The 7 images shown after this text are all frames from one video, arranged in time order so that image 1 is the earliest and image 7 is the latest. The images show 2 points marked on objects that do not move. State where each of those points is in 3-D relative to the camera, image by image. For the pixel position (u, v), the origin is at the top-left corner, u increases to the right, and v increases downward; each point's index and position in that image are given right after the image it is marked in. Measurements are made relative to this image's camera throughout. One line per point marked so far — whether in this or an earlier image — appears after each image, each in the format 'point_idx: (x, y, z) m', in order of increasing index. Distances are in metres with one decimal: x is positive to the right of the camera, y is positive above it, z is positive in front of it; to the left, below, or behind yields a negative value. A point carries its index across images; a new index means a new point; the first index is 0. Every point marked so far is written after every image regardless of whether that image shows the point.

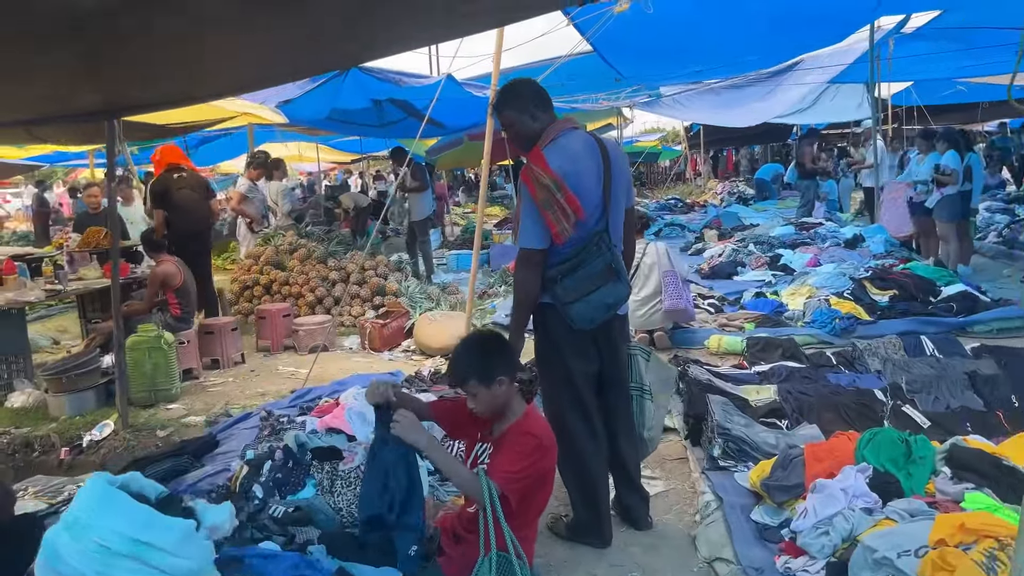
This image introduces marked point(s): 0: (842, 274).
0: (+3.4, +0.1, +8.3) m
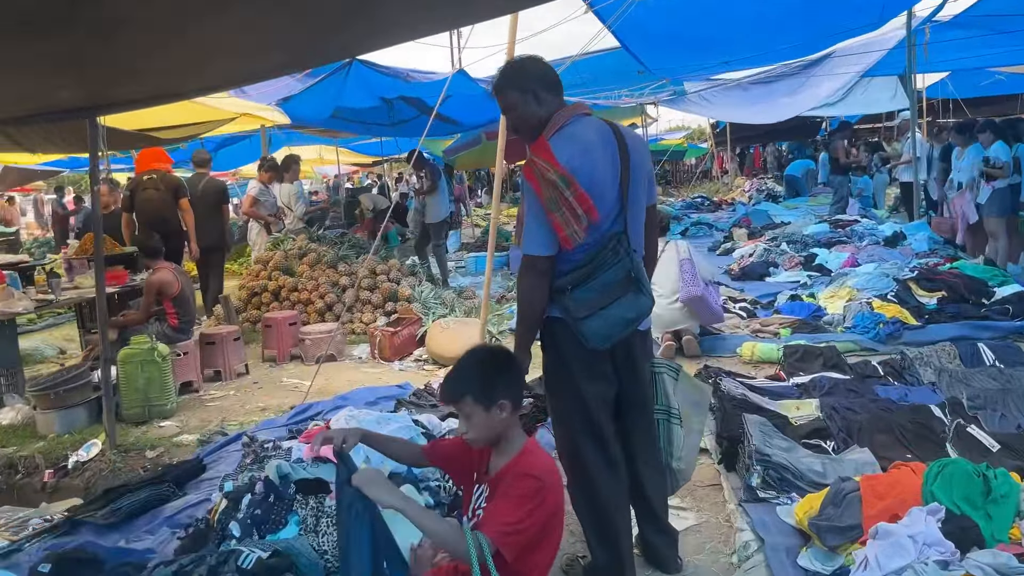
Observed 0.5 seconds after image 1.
0: (+3.6, +0.1, +7.8) m
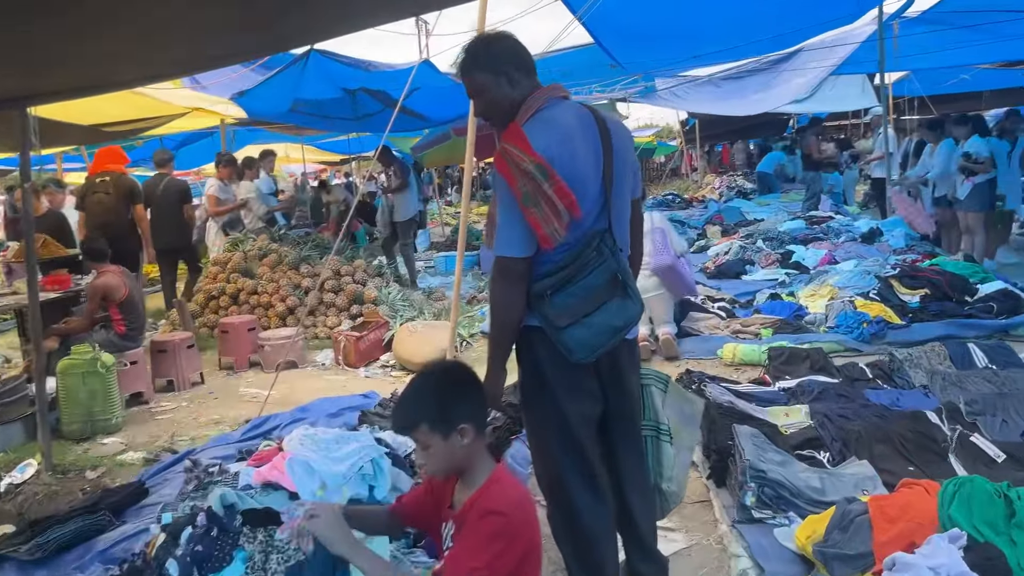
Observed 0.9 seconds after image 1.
0: (+3.3, +0.1, +7.6) m
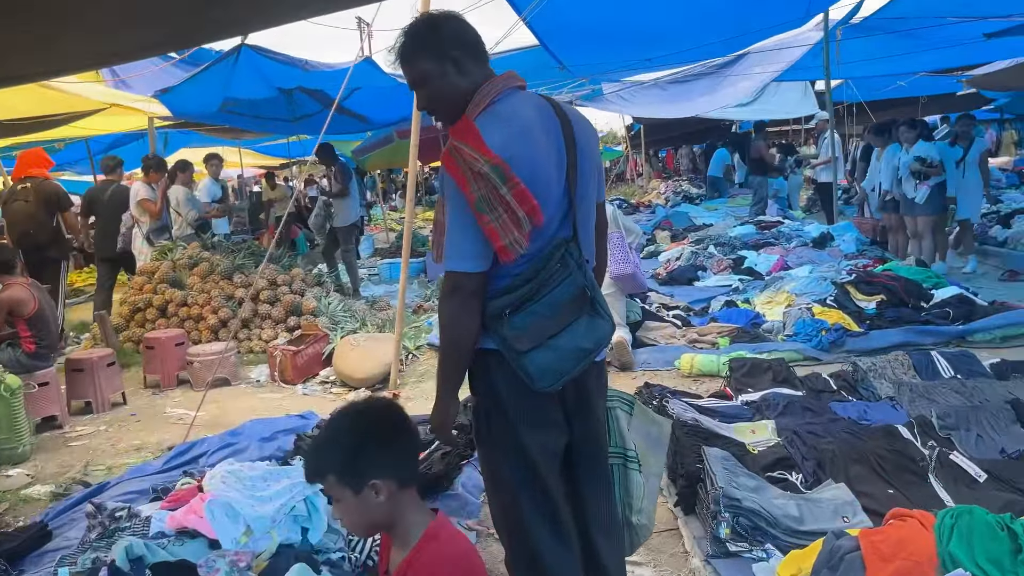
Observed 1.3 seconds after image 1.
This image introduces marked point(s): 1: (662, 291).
0: (+2.8, +0.1, +7.4) m
1: (+1.6, 0.0, +8.8) m
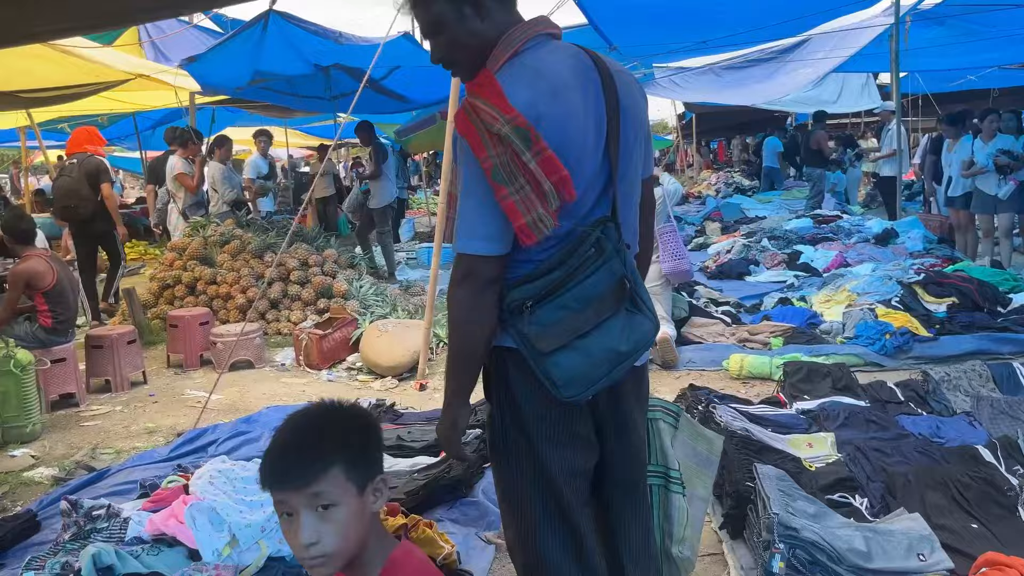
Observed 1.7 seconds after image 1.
0: (+3.2, +0.1, +6.9) m
1: (+2.0, 0.0, +8.3) m
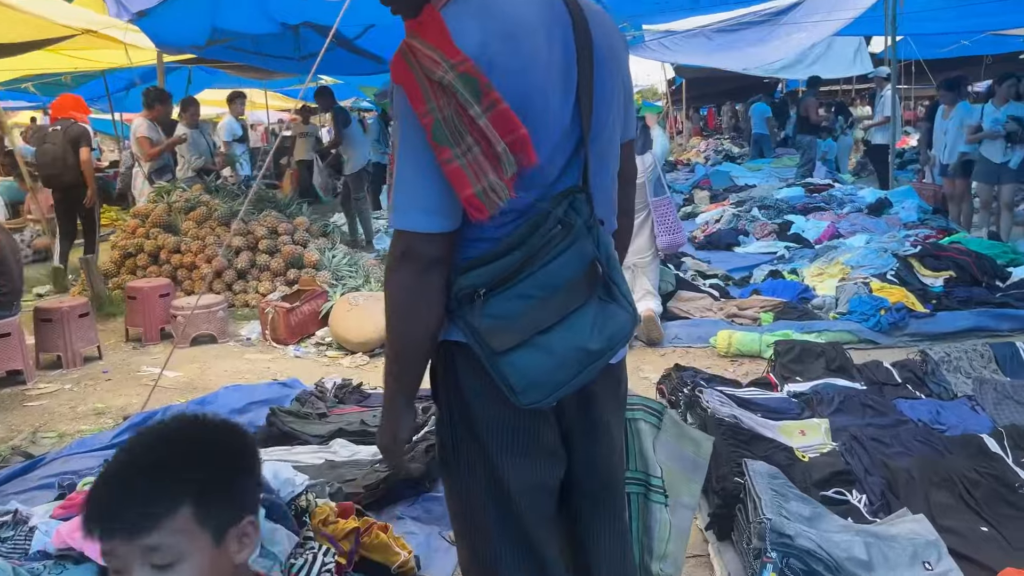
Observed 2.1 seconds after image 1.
0: (+3.0, +0.3, +6.6) m
1: (+1.8, +0.3, +8.0) m
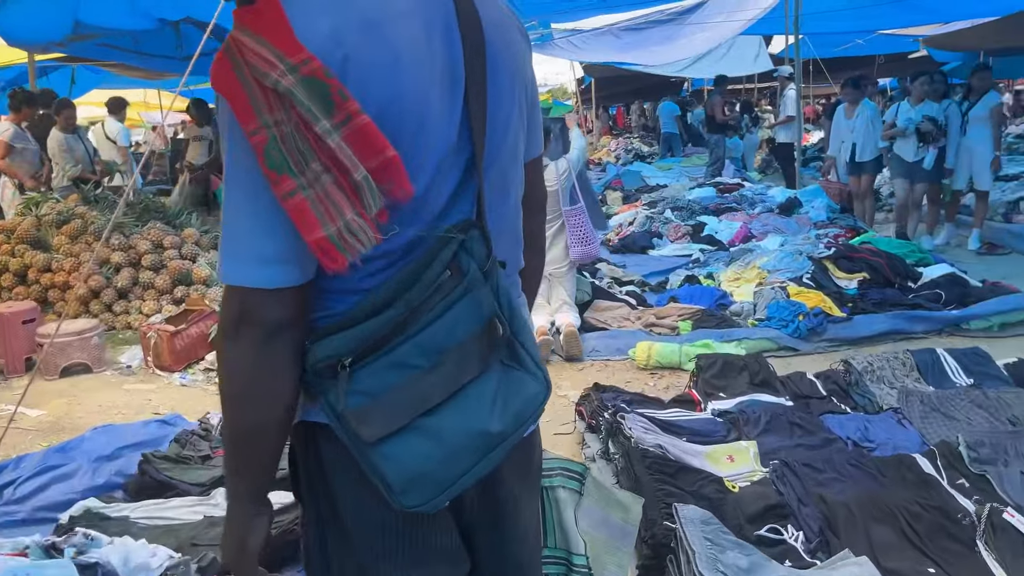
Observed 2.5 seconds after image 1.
0: (+2.3, +0.3, +6.5) m
1: (+1.0, +0.3, +7.8) m
